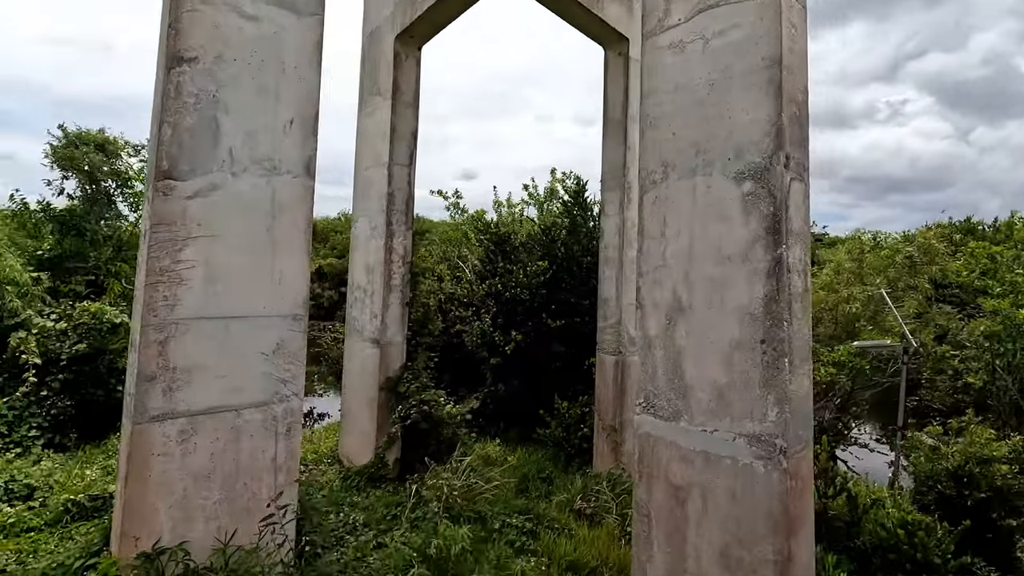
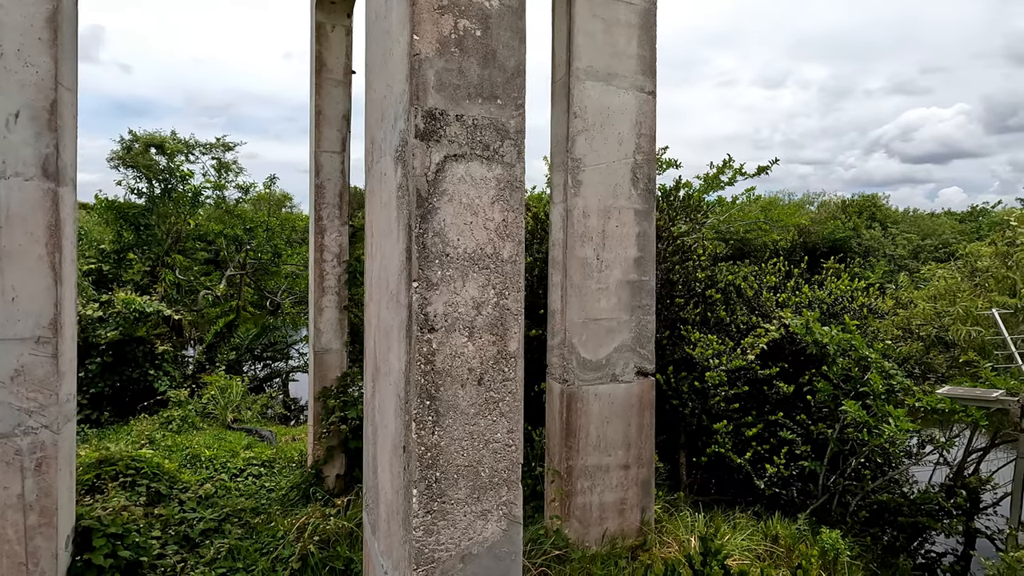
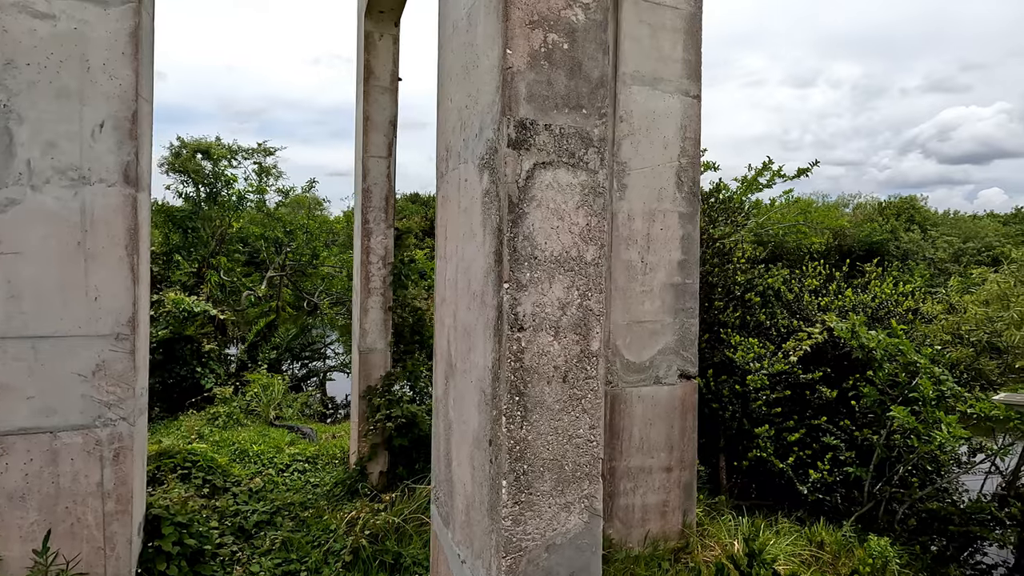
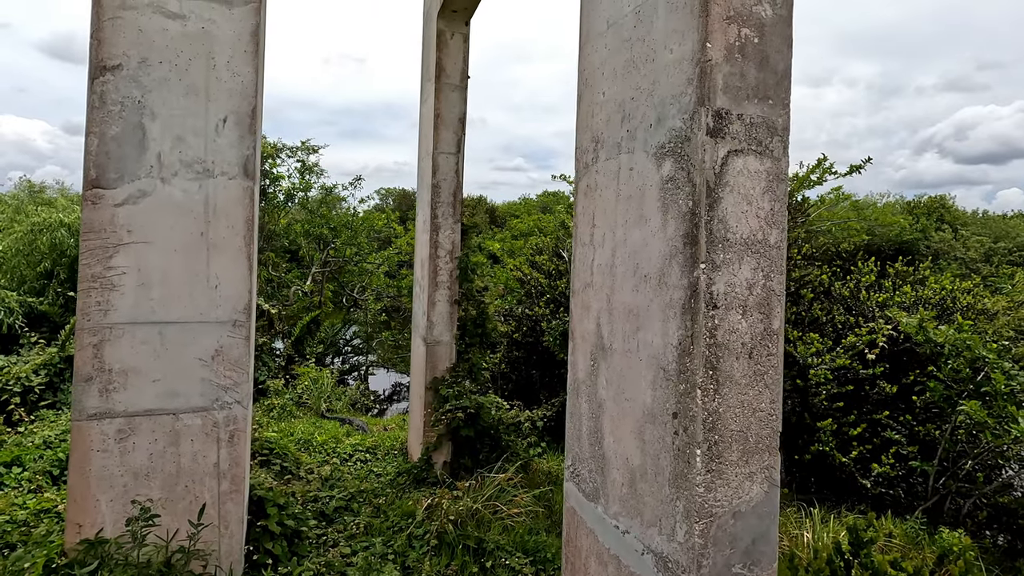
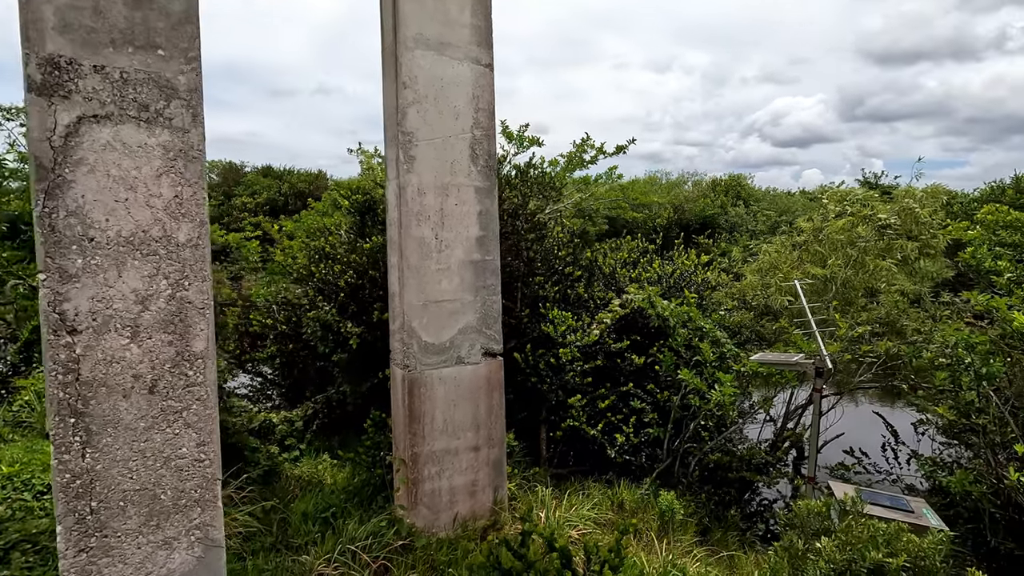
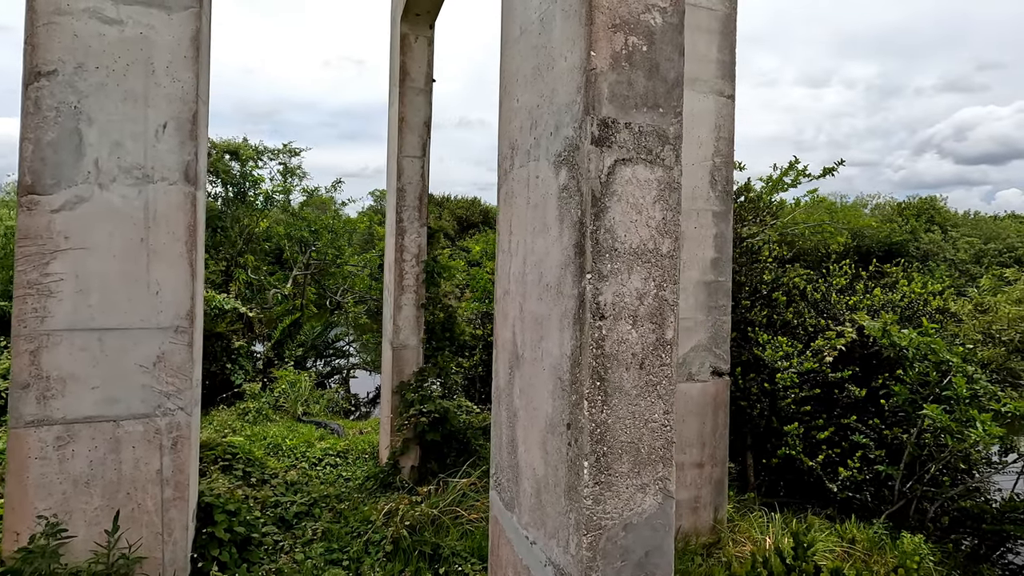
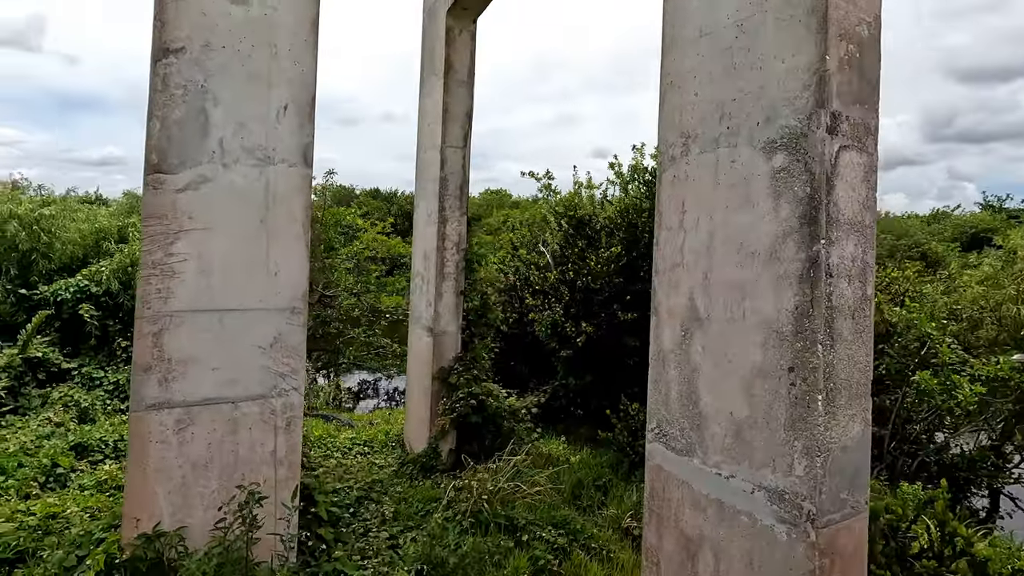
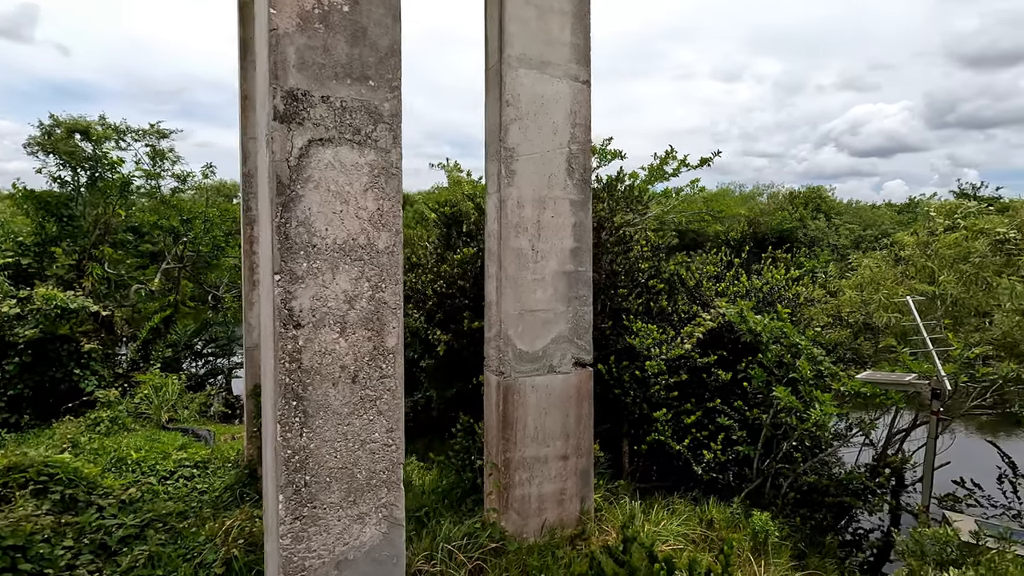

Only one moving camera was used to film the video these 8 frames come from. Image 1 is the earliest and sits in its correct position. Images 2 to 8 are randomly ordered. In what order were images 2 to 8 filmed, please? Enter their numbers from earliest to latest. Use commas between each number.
7, 4, 6, 3, 2, 8, 5
